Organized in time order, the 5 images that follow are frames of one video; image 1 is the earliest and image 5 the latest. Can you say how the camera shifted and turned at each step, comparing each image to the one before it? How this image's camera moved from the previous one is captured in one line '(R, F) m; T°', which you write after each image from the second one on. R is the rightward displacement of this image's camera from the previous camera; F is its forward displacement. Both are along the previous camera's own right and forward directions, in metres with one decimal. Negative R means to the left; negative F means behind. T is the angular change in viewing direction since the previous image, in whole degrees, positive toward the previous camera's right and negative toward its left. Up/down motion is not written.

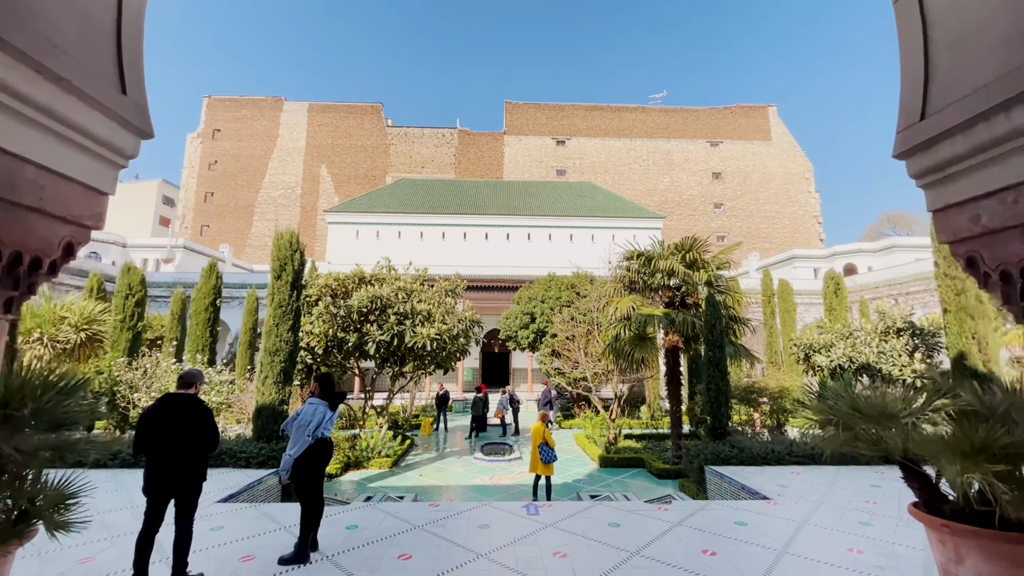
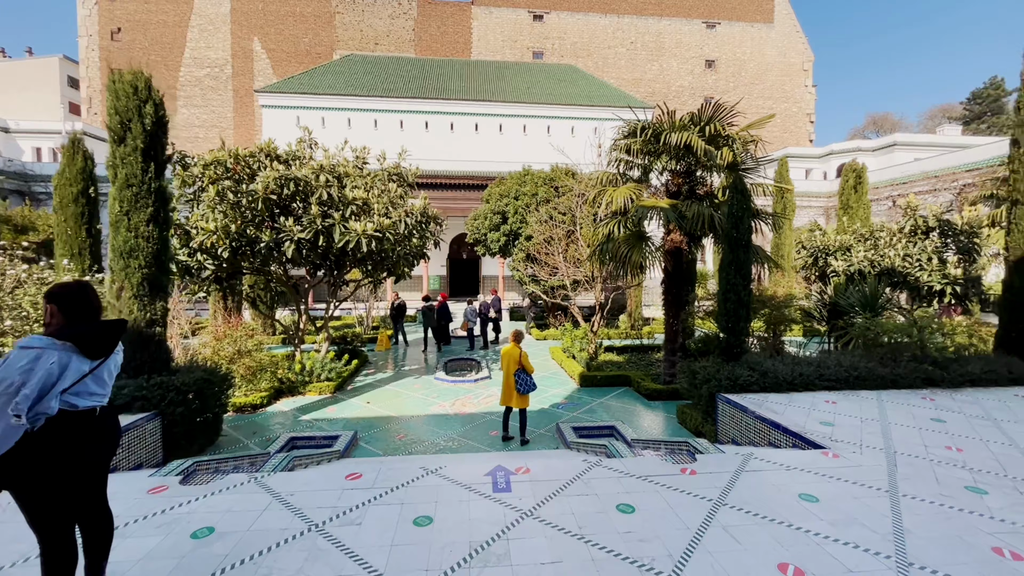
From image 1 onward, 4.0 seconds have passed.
(+0.1, +1.8) m; +4°
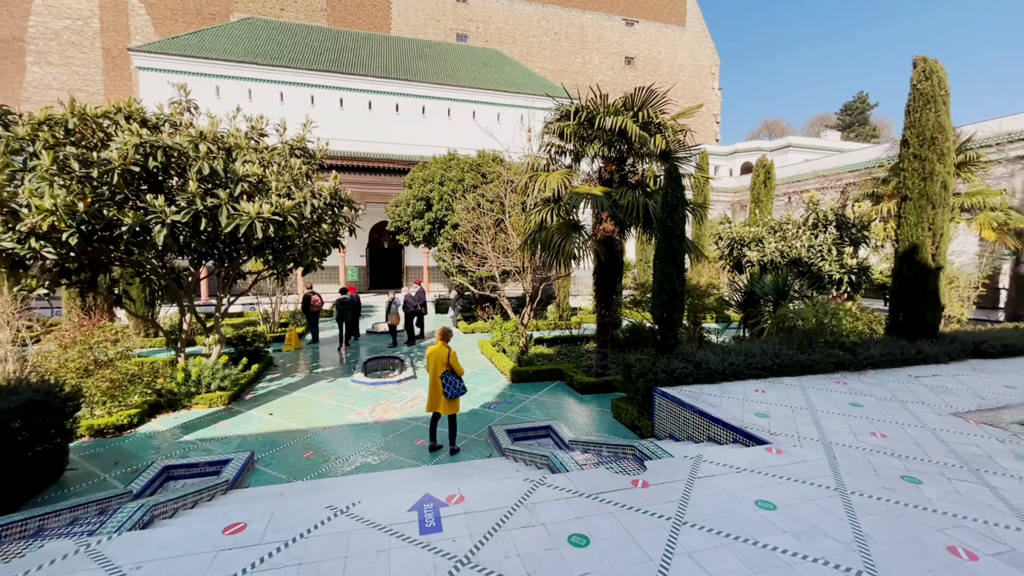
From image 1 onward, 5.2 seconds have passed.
(0.0, +0.5) m; +10°
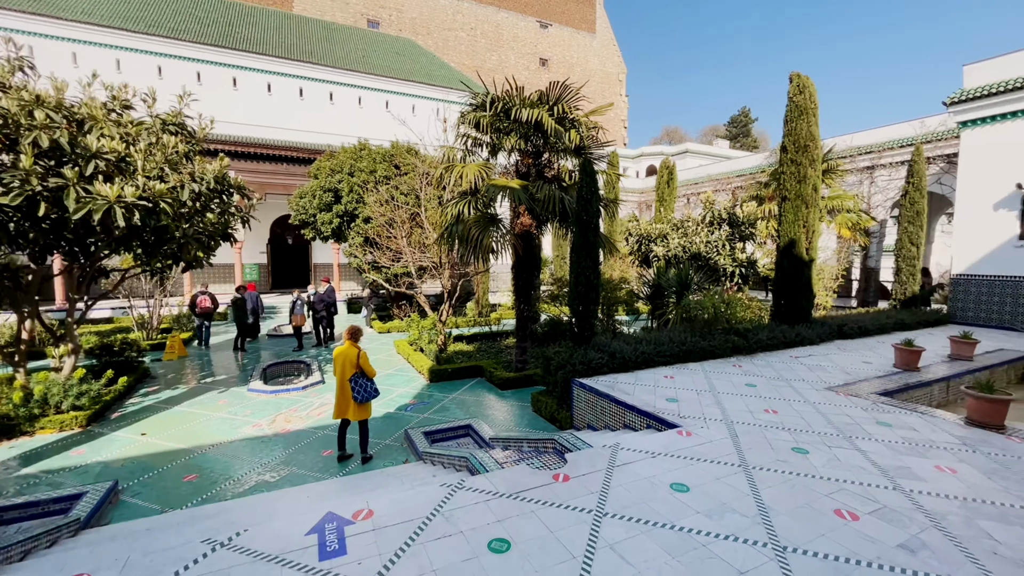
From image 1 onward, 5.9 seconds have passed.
(0.0, +0.2) m; +10°
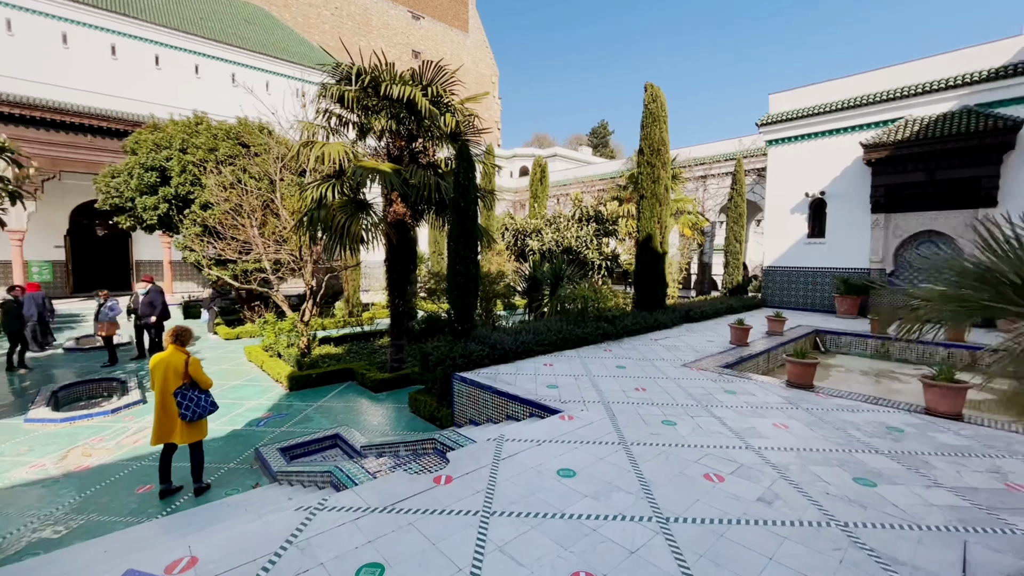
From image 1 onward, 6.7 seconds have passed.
(0.0, +0.3) m; +16°
